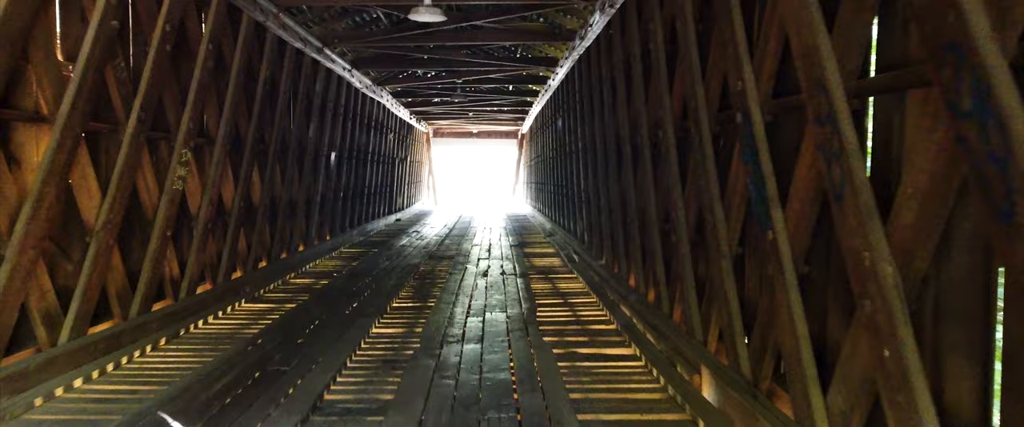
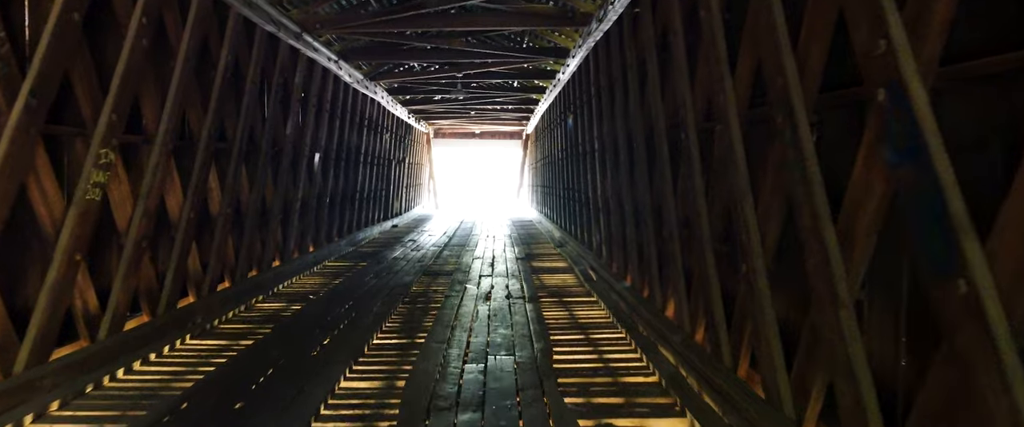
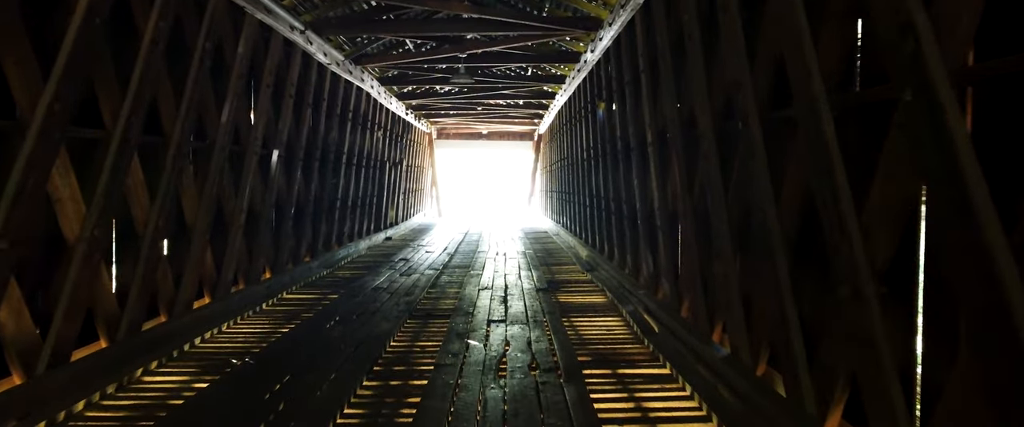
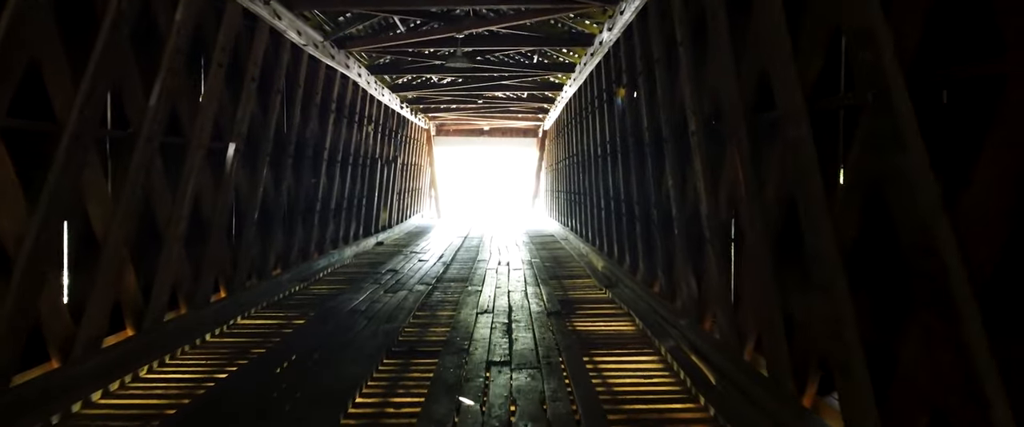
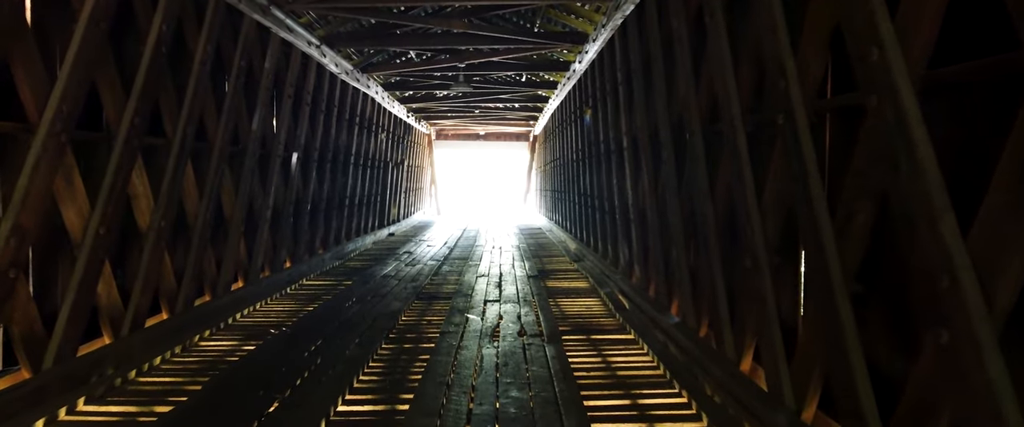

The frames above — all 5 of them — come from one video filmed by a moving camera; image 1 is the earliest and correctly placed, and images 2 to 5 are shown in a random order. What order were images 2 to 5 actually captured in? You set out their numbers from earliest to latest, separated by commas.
2, 5, 3, 4
